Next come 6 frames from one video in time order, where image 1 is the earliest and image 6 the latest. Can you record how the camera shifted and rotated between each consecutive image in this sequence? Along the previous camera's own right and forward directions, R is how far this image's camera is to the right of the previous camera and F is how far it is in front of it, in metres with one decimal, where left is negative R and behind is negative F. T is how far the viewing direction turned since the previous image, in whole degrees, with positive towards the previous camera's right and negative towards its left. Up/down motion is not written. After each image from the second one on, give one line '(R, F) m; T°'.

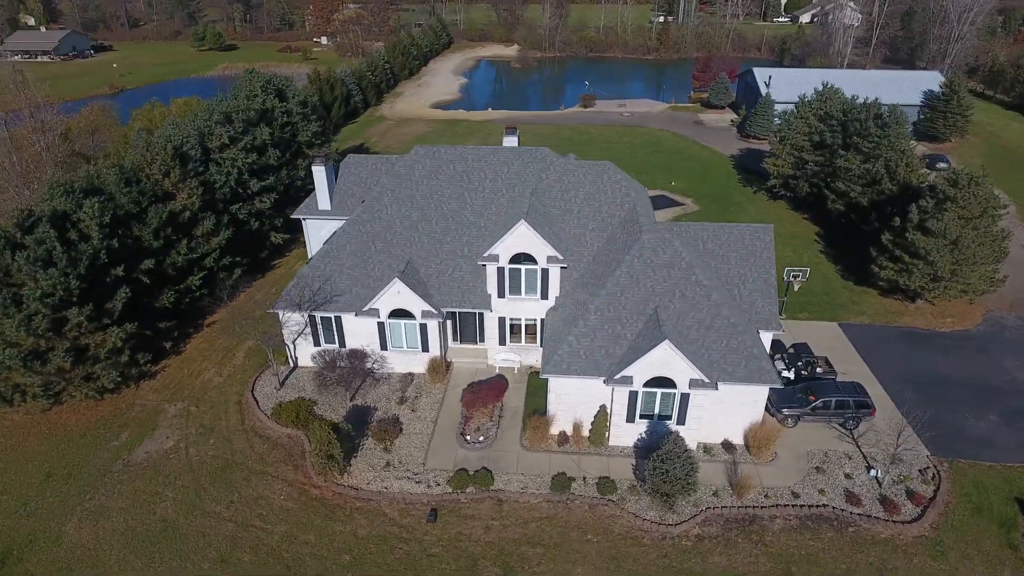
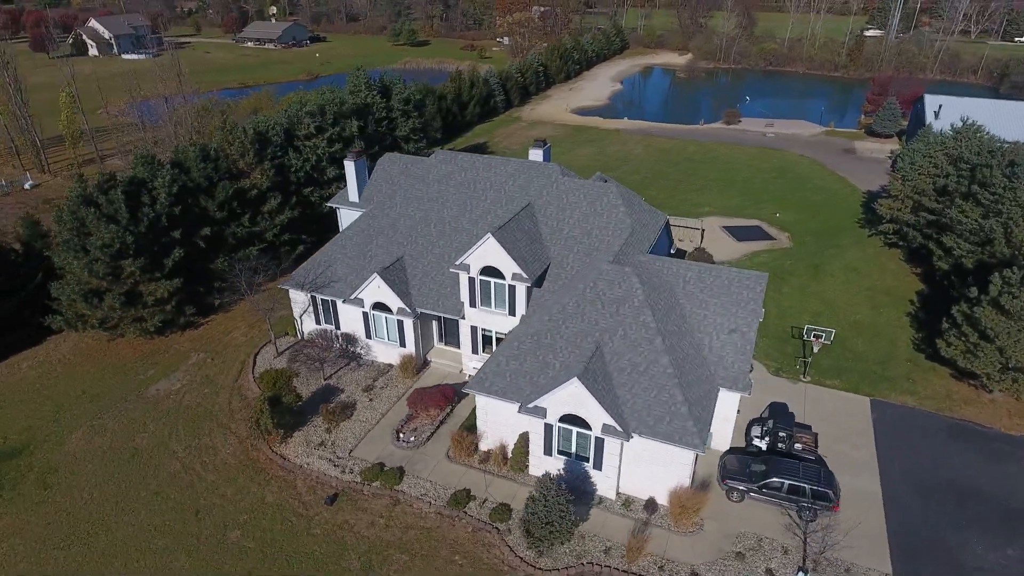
(+8.8, +1.3) m; -16°
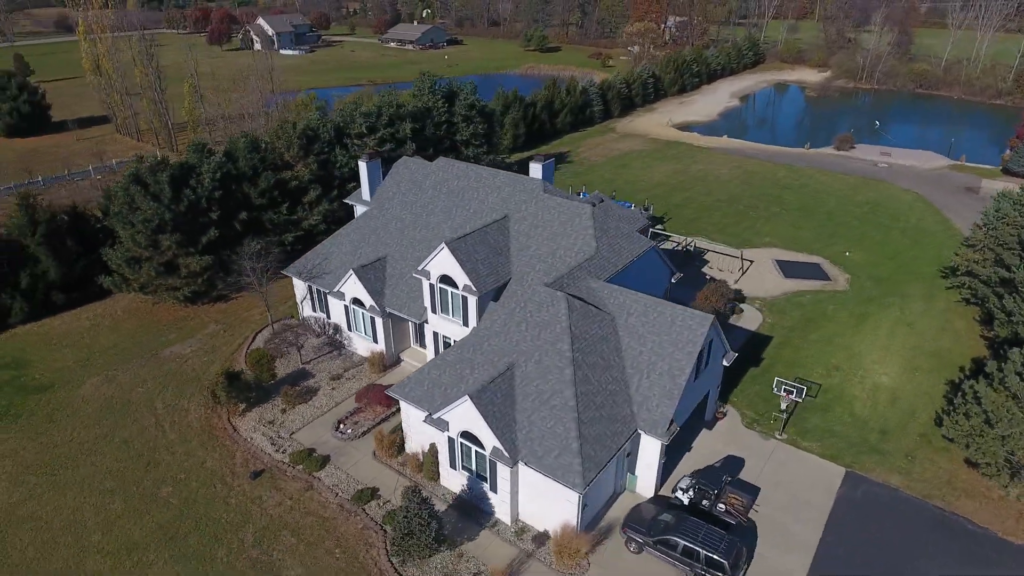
(+7.5, +0.8) m; -12°
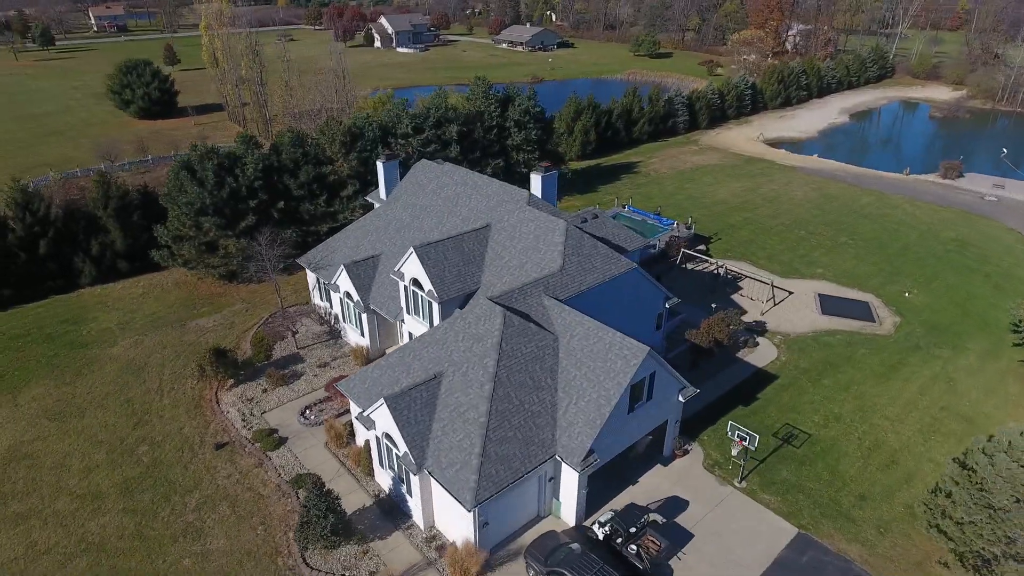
(+6.2, +0.6) m; -10°
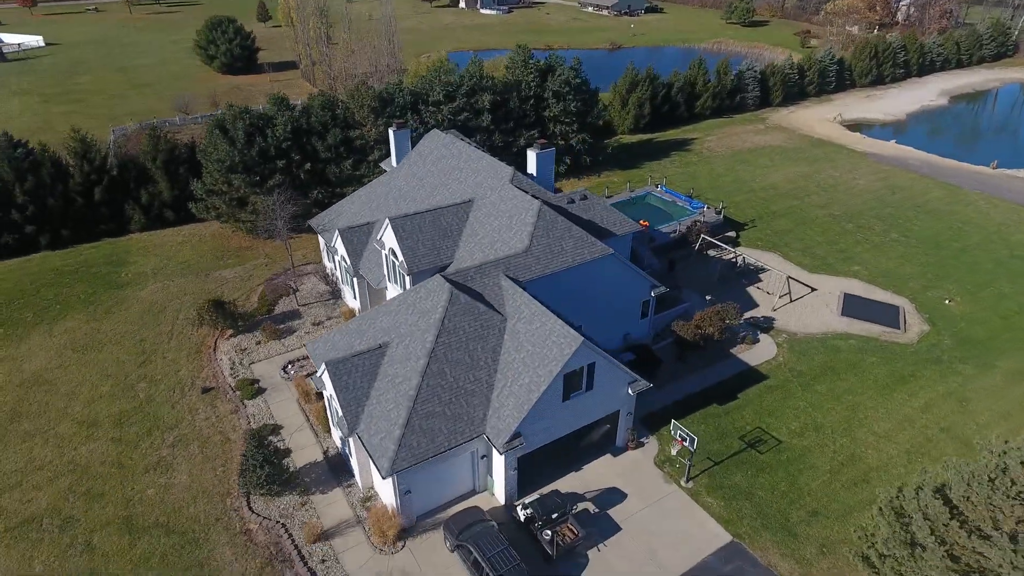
(+5.0, +0.3) m; -8°
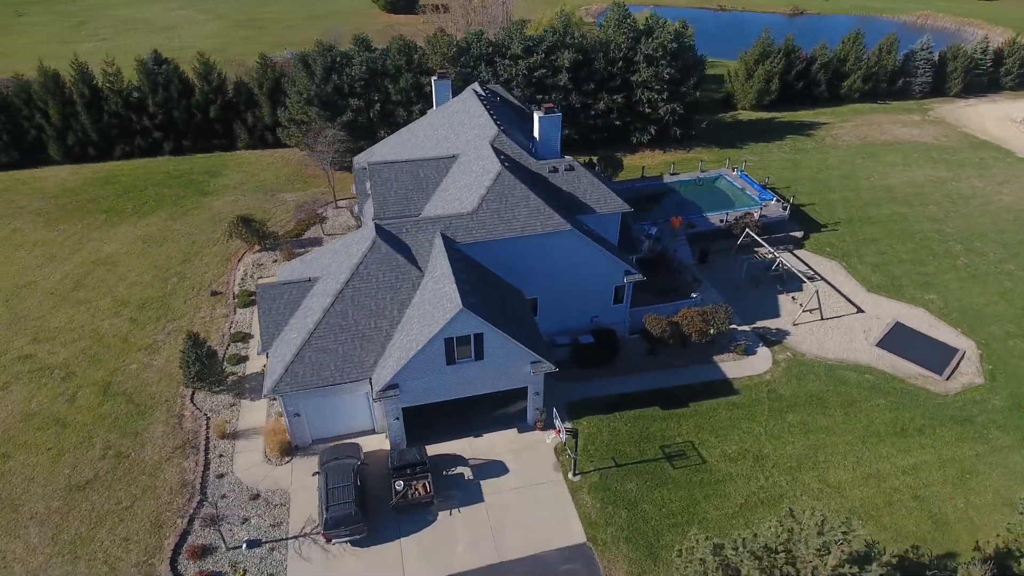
(+9.3, +1.4) m; -15°
